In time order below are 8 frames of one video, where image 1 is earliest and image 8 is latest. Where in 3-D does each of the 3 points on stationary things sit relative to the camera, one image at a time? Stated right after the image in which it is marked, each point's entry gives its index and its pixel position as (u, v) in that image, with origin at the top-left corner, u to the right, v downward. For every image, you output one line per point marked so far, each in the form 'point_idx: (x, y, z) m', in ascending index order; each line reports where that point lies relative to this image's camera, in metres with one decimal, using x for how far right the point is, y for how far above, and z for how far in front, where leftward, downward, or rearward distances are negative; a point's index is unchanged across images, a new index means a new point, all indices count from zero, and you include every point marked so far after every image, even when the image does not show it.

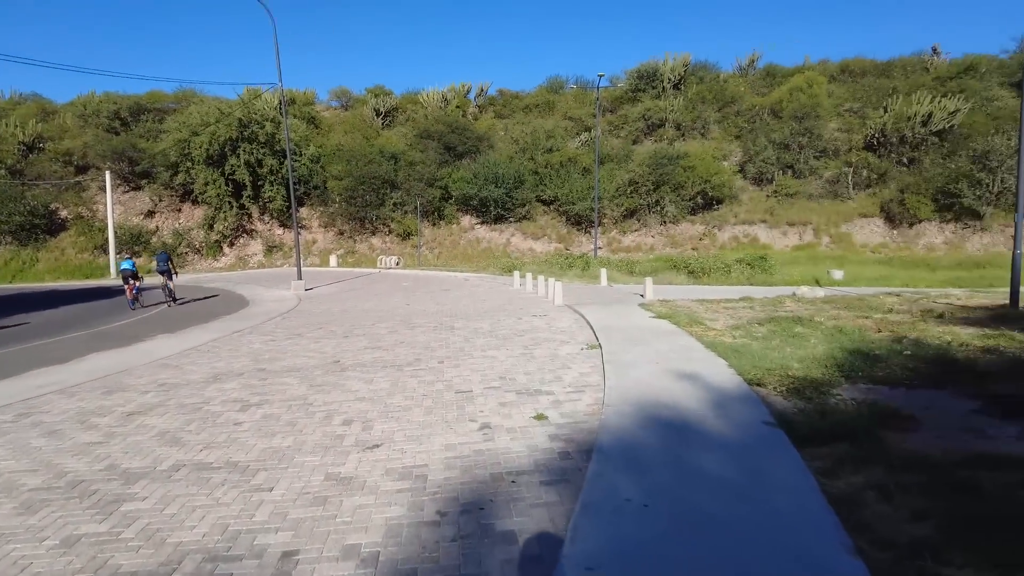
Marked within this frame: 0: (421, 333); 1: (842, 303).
0: (-1.5, -0.7, +10.8) m
1: (+6.6, -0.3, +13.4) m
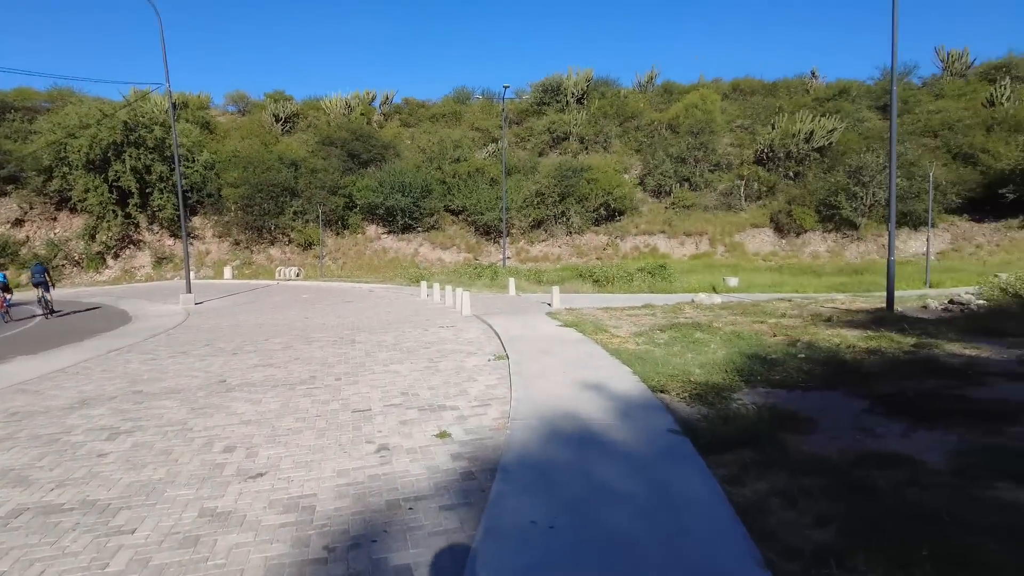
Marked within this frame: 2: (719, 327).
0: (-3.0, -0.9, +10.3) m
1: (+4.7, -0.4, +13.9) m
2: (+3.4, -0.6, +10.9) m
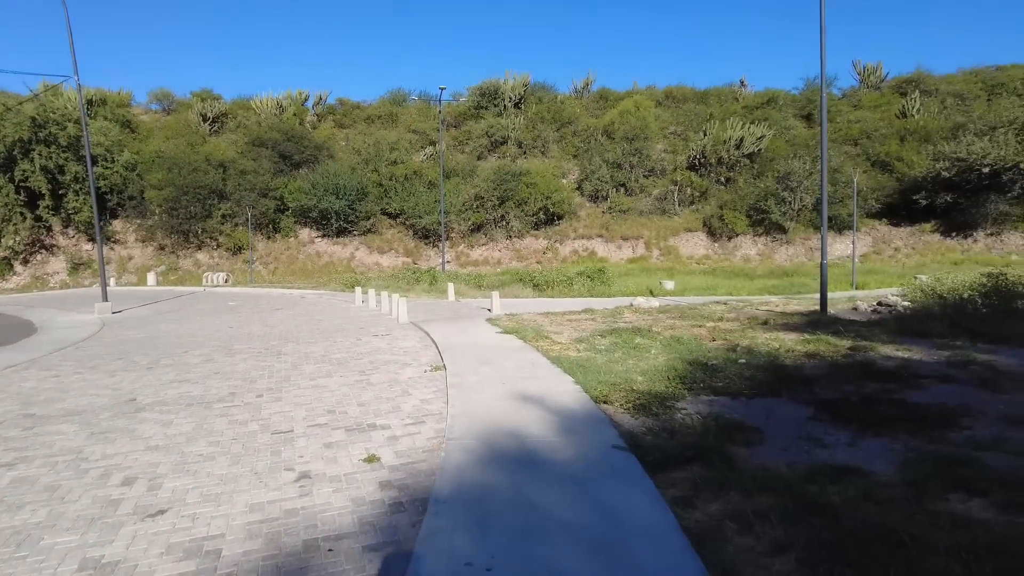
0: (-3.9, -1.1, +9.6) m
1: (+3.4, -0.5, +13.9) m
2: (+2.4, -0.7, +10.8) m
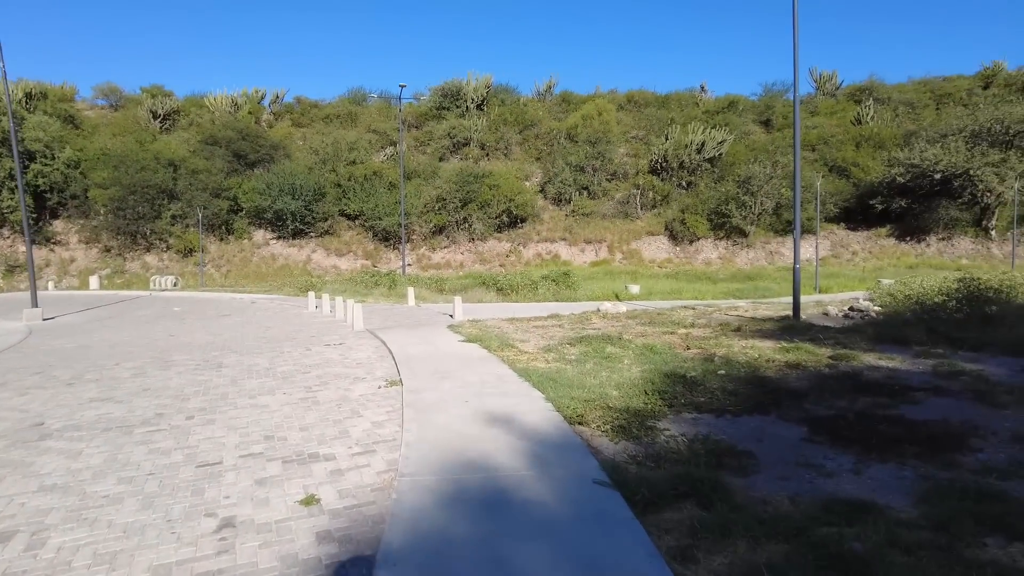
0: (-4.4, -1.1, +8.7) m
1: (+2.7, -0.6, +13.5) m
2: (+1.8, -0.8, +10.2) m
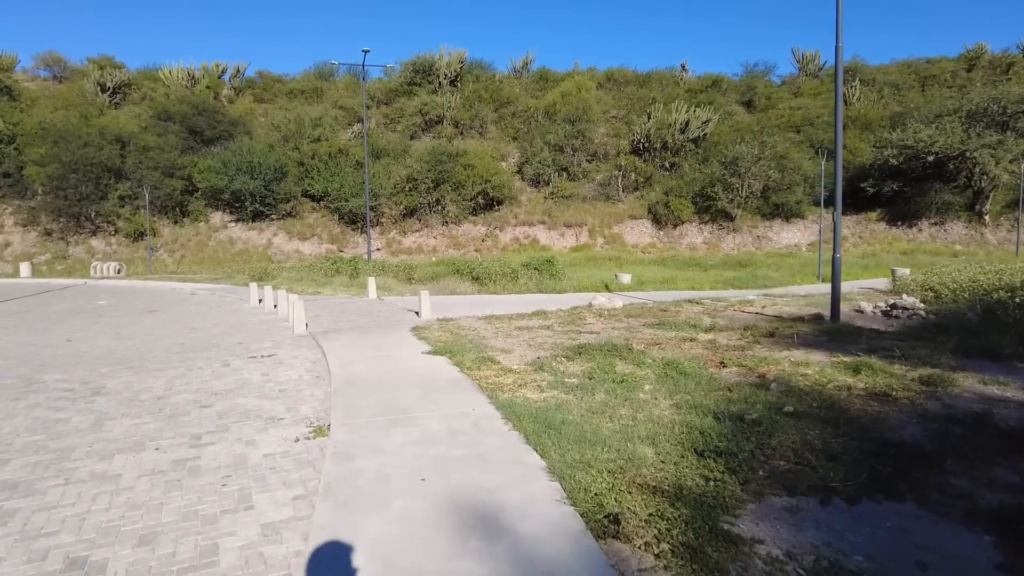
0: (-4.6, -1.1, +6.3) m
1: (+2.3, -0.5, +11.3) m
2: (+1.6, -0.8, +8.0) m
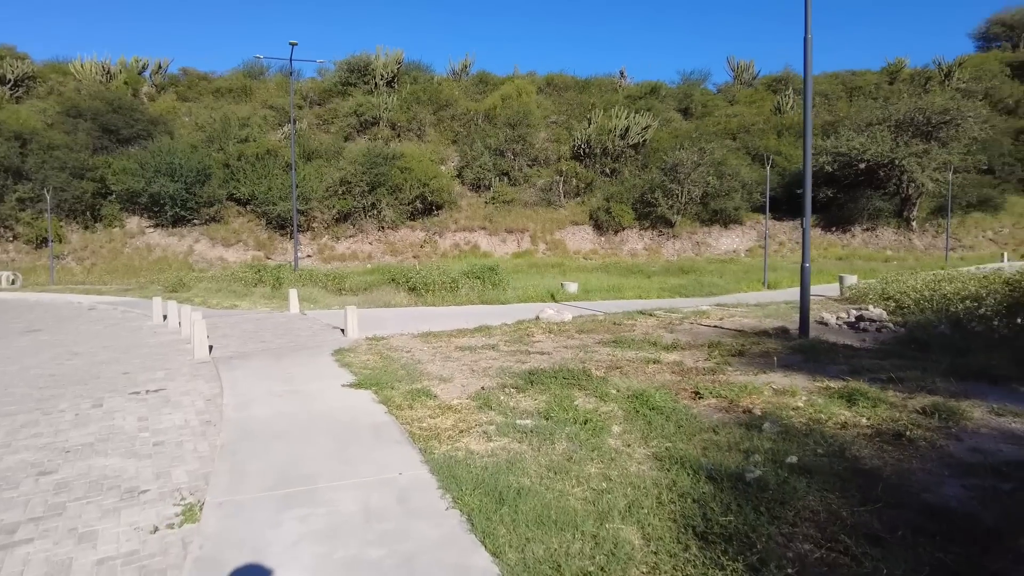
0: (-5.0, -1.3, +4.6) m
1: (+1.4, -0.7, +10.2) m
2: (+0.9, -0.9, +6.9) m
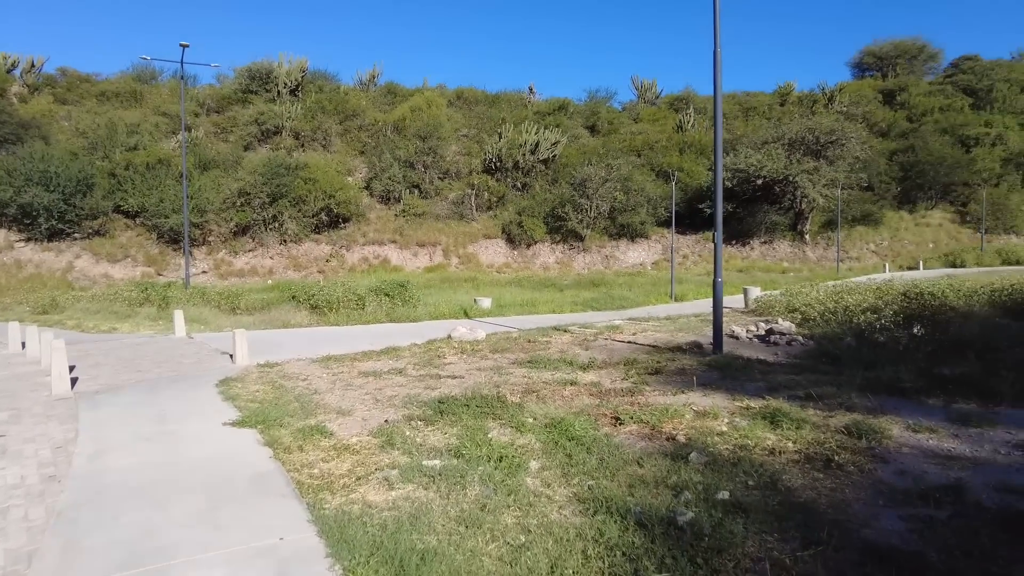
0: (-5.6, -1.6, +3.4) m
1: (+0.1, -0.9, +9.8) m
2: (+0.1, -1.1, +6.4) m
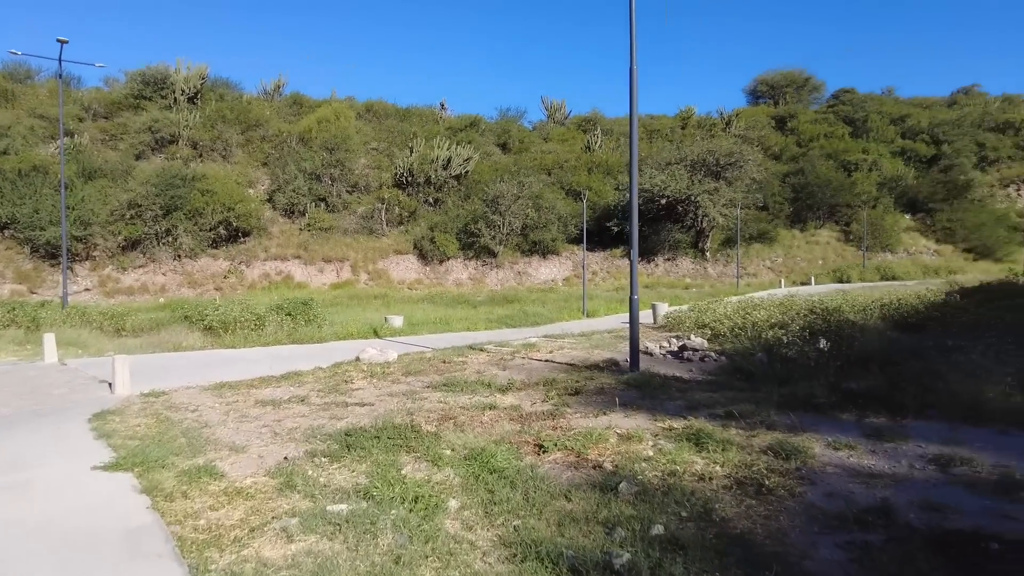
0: (-5.9, -1.7, +2.2) m
1: (-1.1, -1.2, +9.3) m
2: (-0.7, -1.3, +6.0) m
